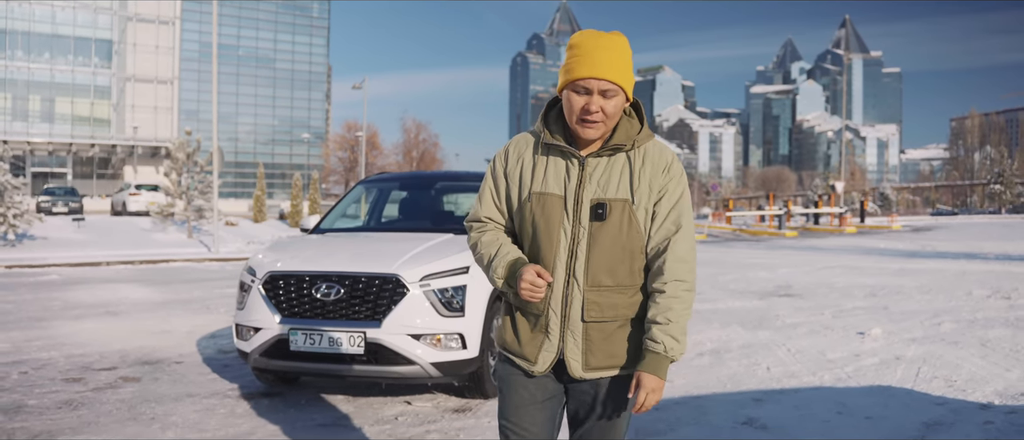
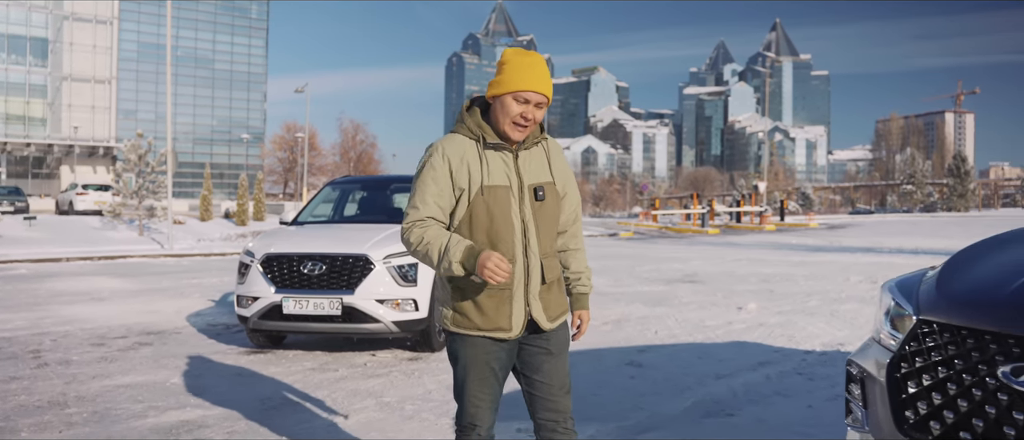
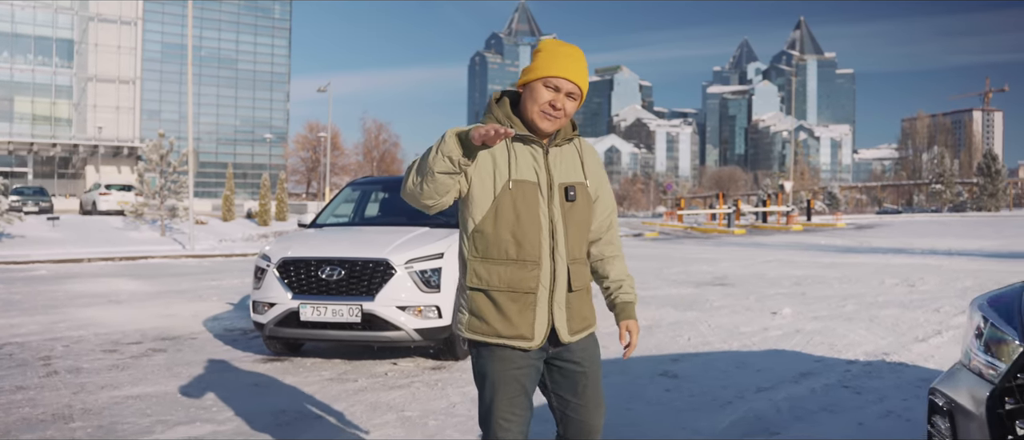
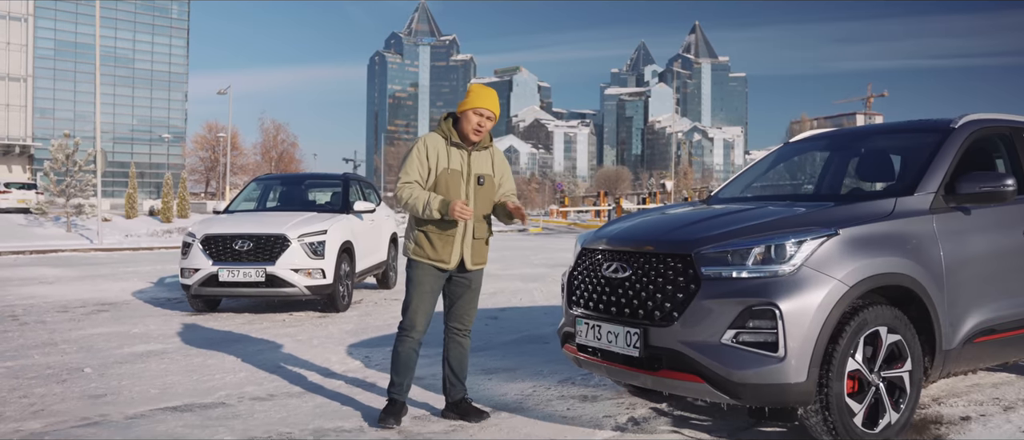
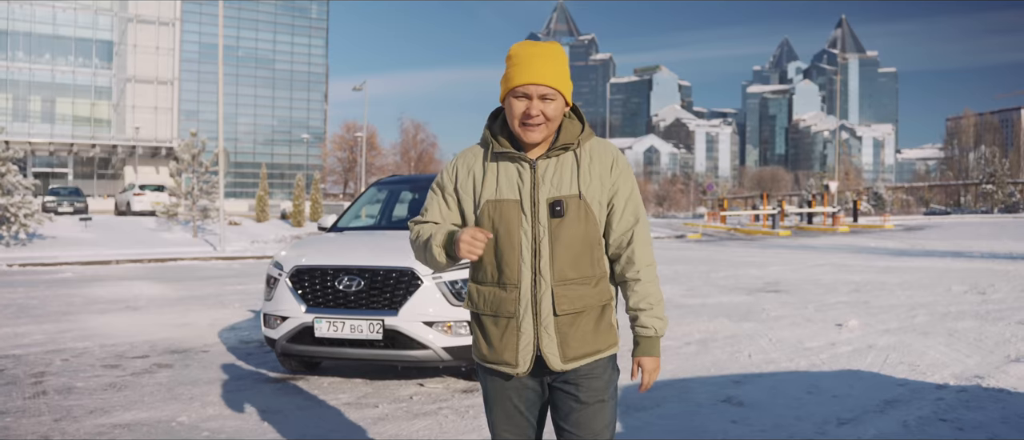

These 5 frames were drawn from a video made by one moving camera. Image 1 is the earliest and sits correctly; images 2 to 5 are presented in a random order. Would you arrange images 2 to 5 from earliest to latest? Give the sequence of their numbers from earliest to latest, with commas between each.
5, 3, 2, 4
